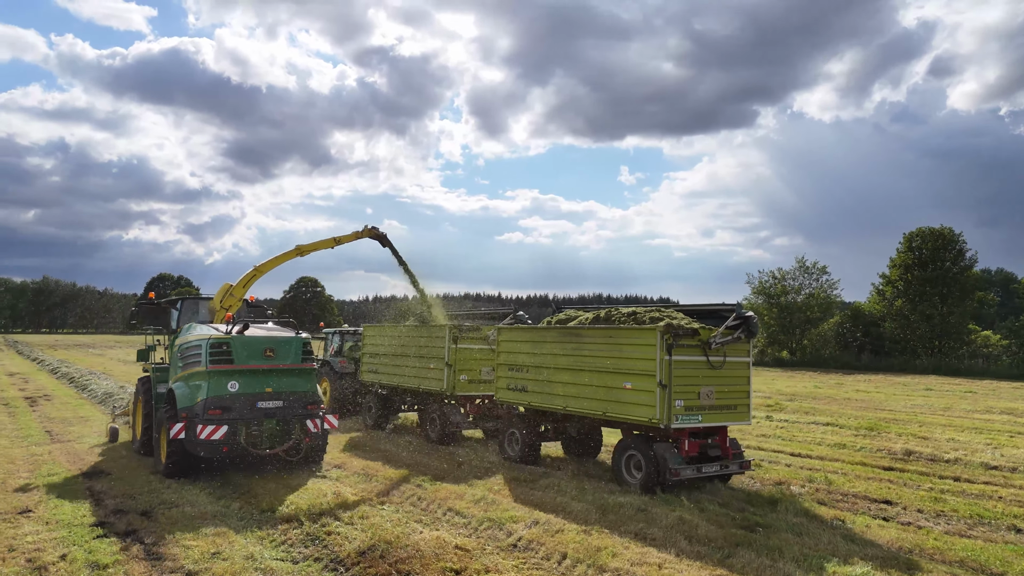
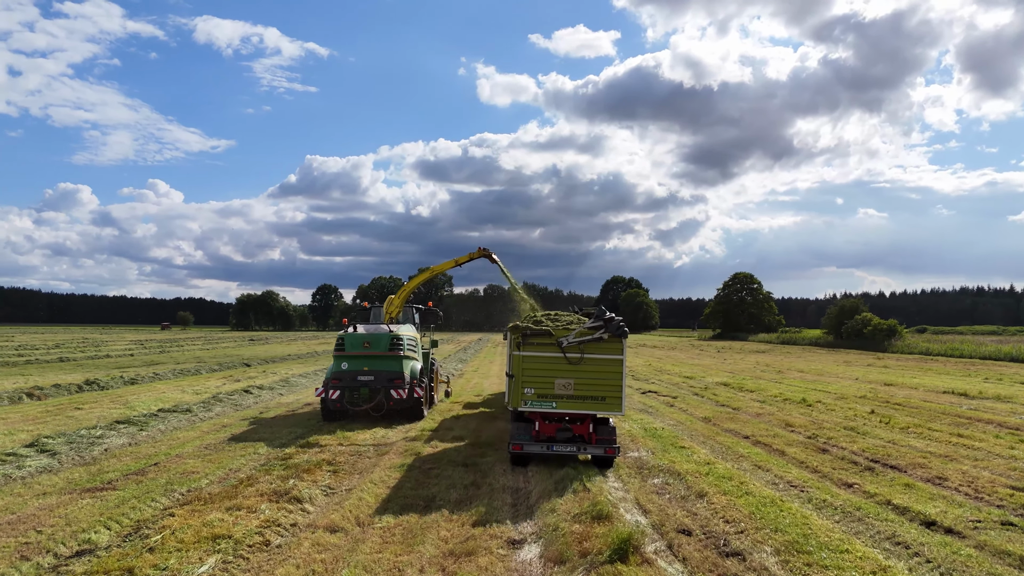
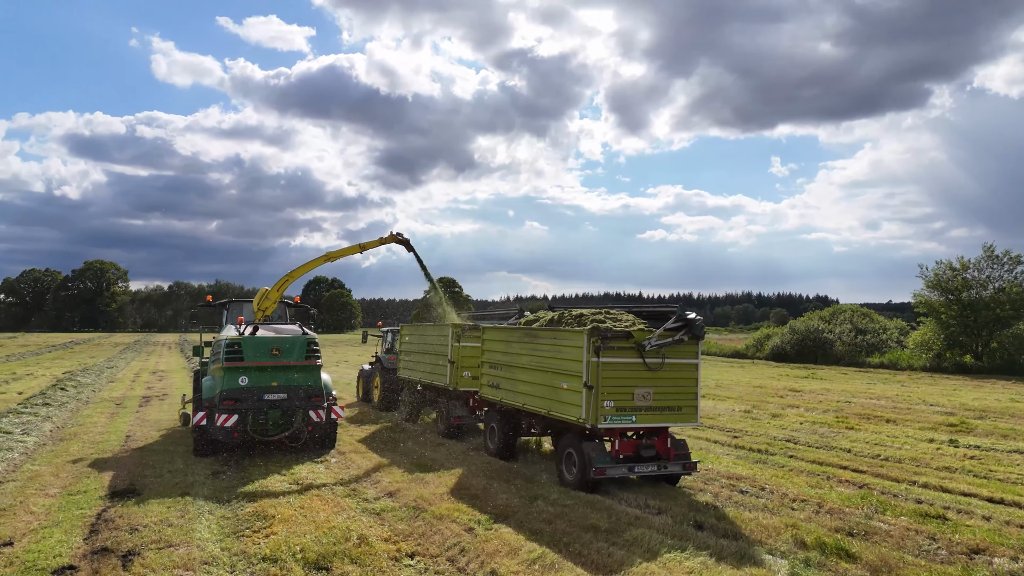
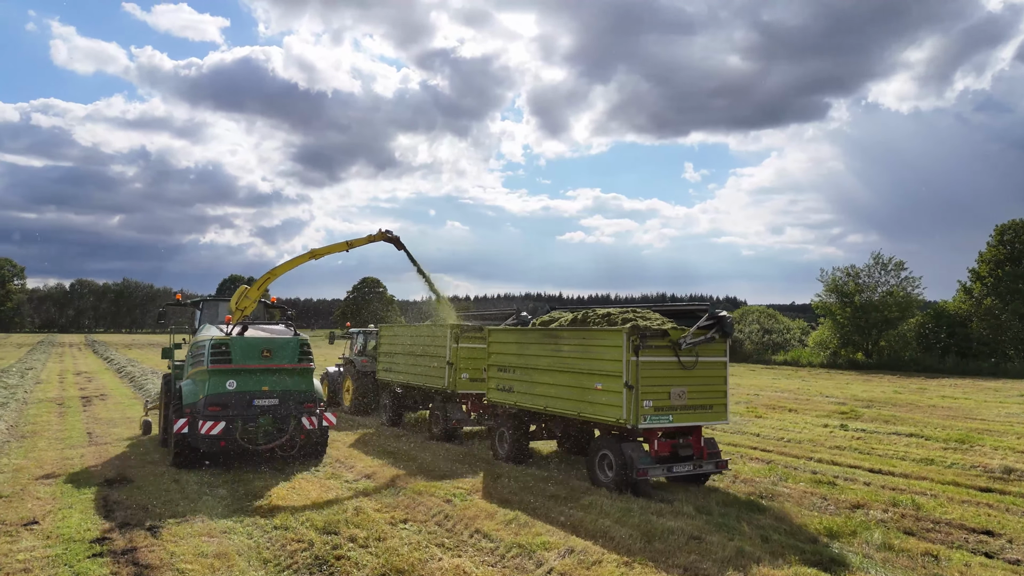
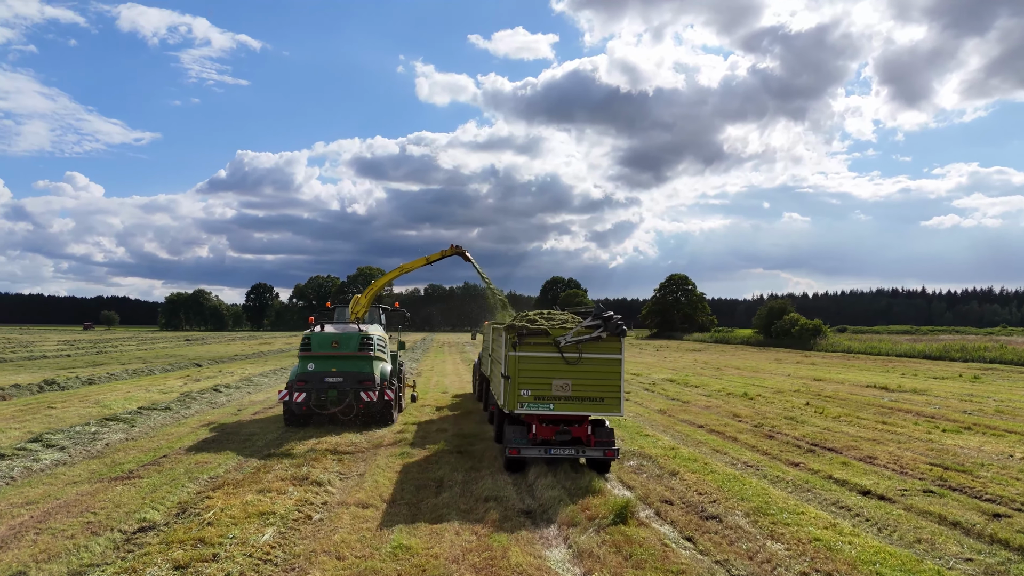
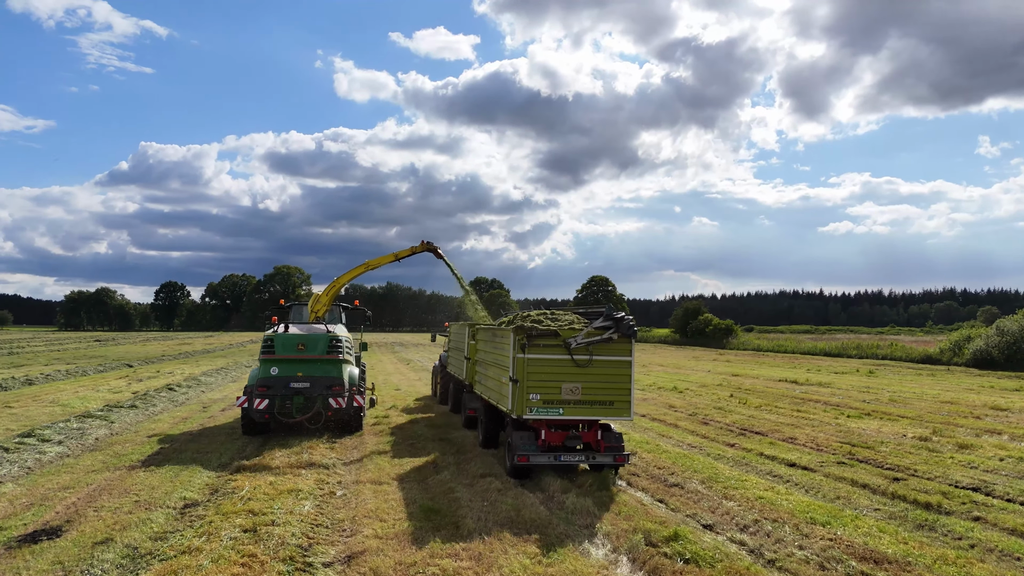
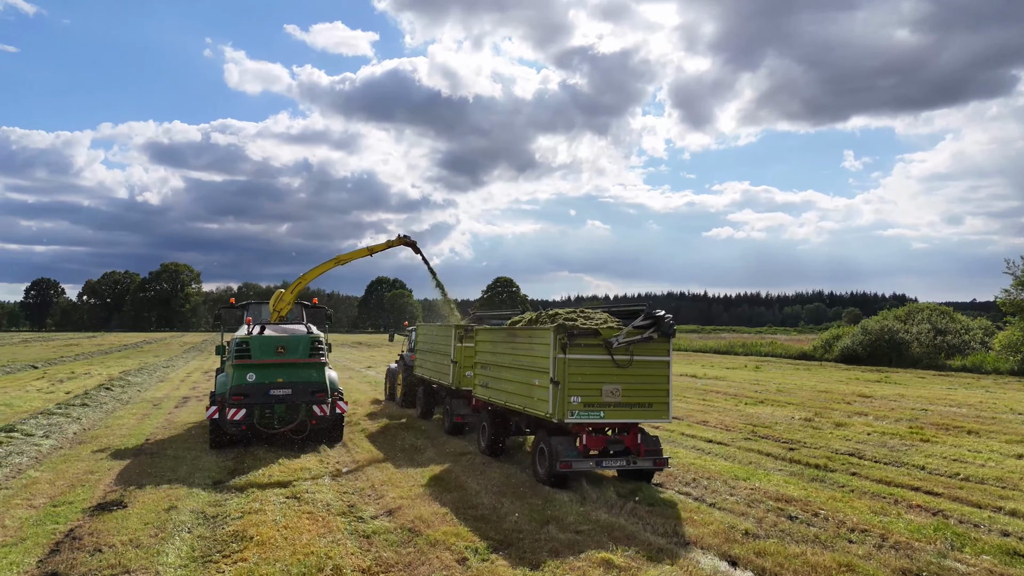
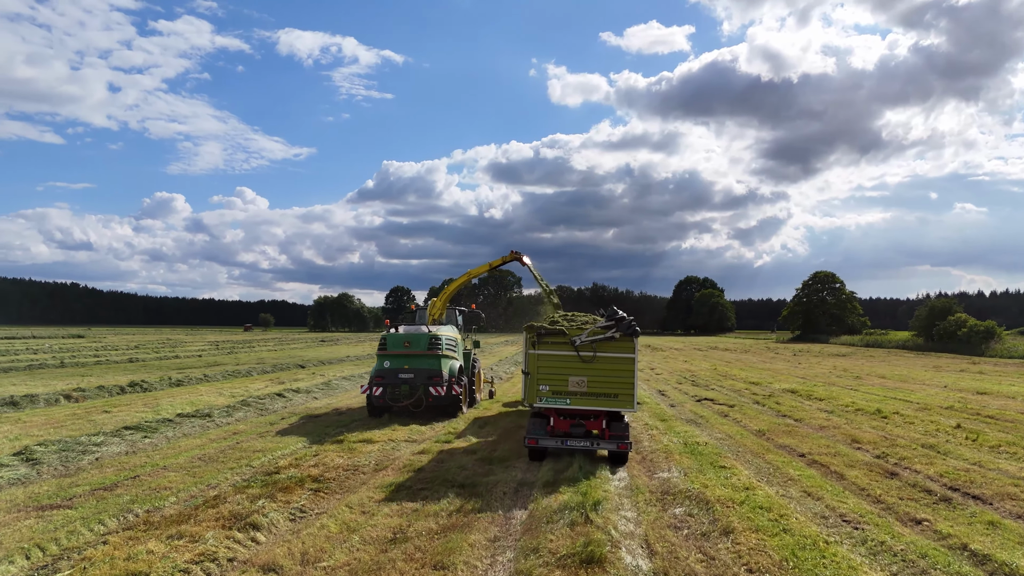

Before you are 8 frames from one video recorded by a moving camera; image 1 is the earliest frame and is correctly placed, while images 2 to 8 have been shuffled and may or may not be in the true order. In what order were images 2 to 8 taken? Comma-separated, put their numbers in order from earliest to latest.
4, 3, 7, 6, 5, 2, 8
